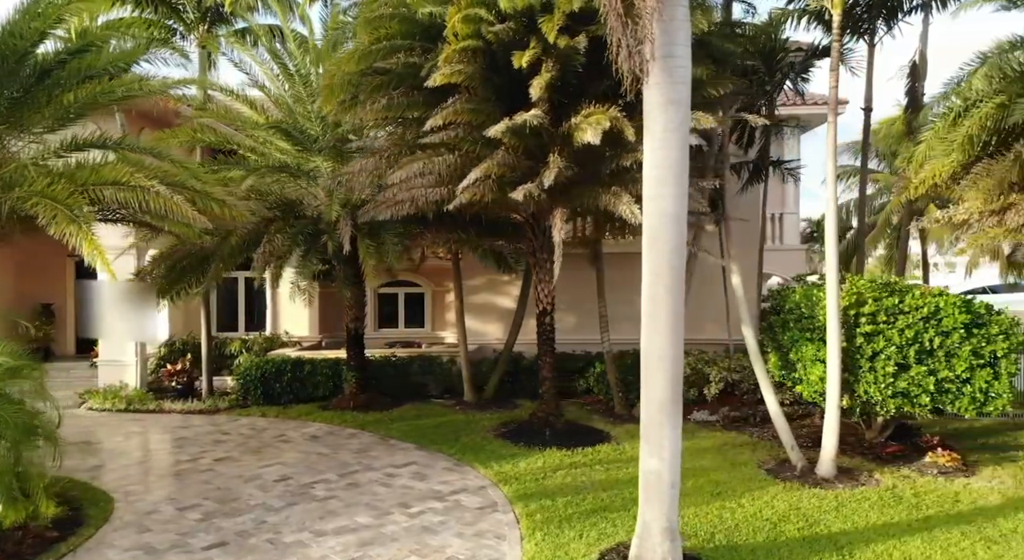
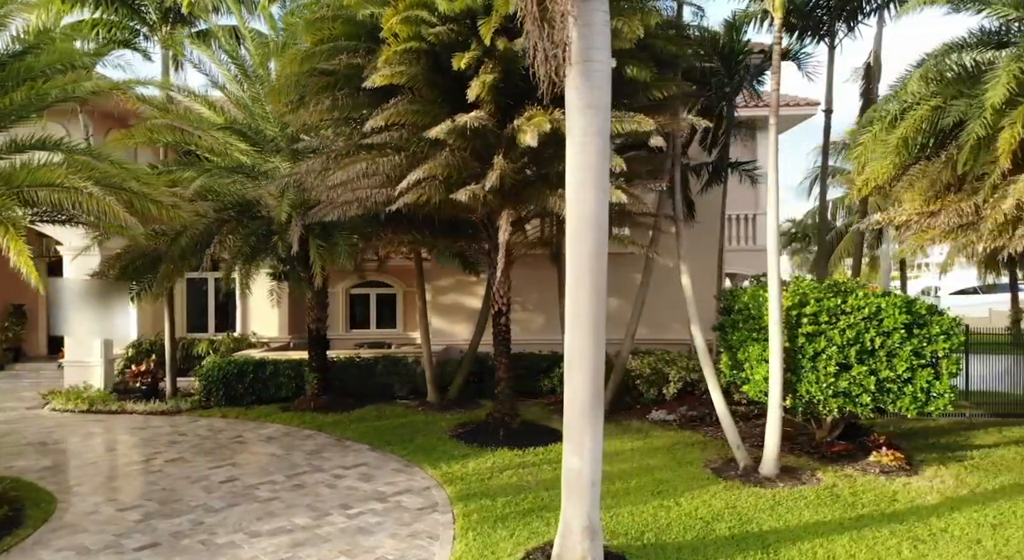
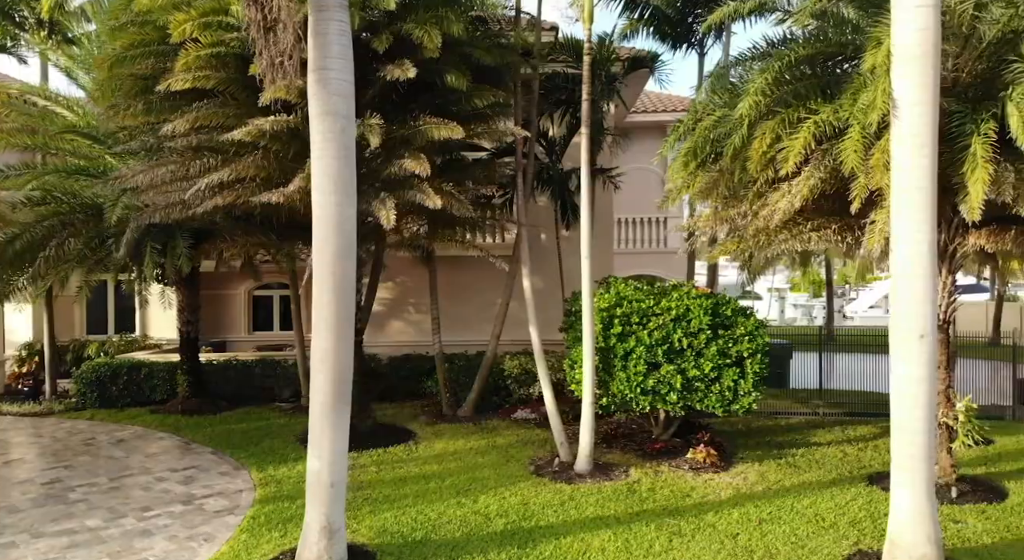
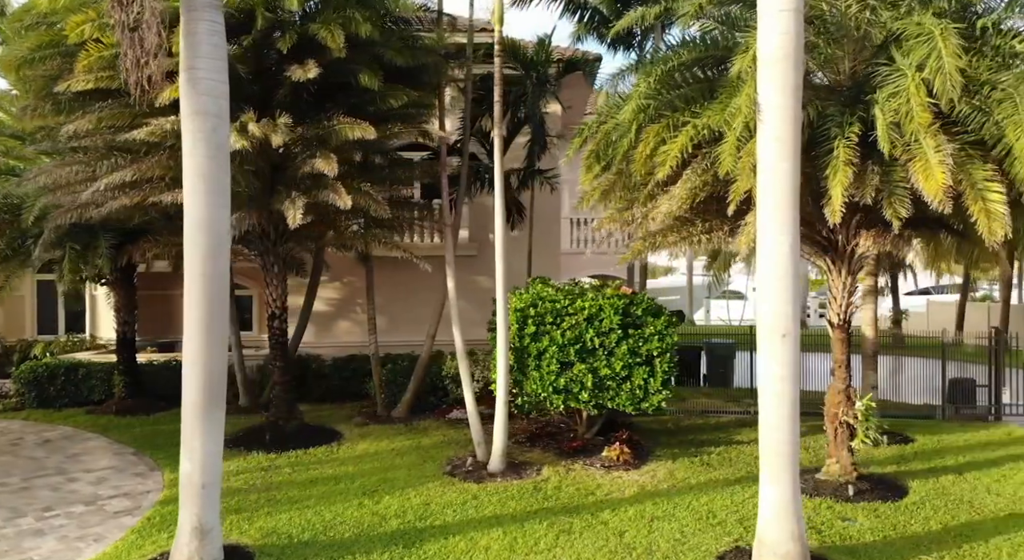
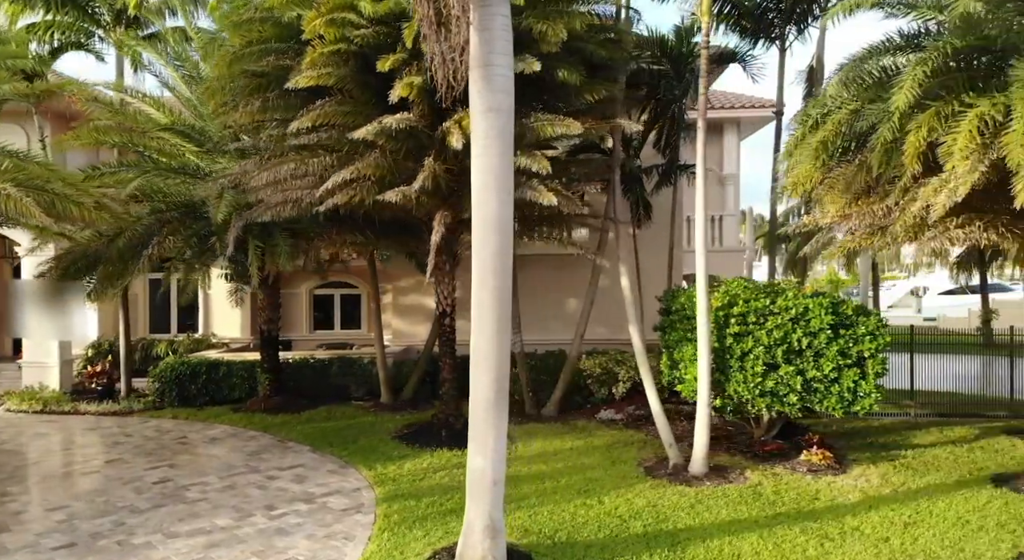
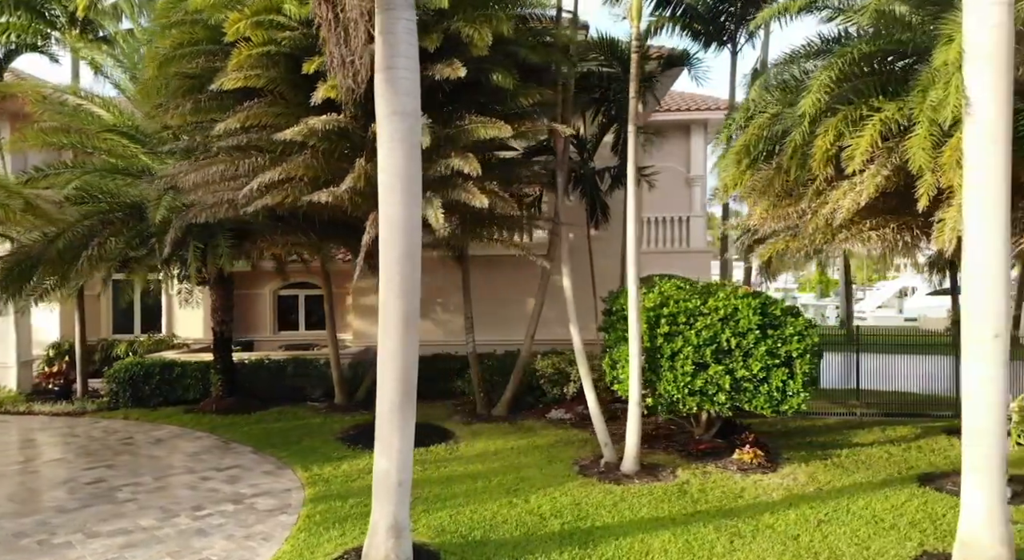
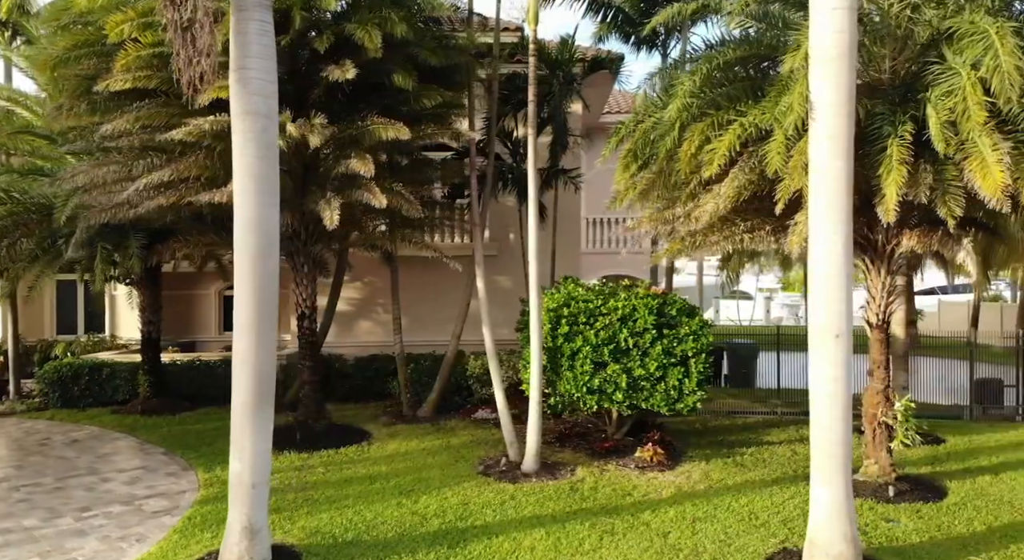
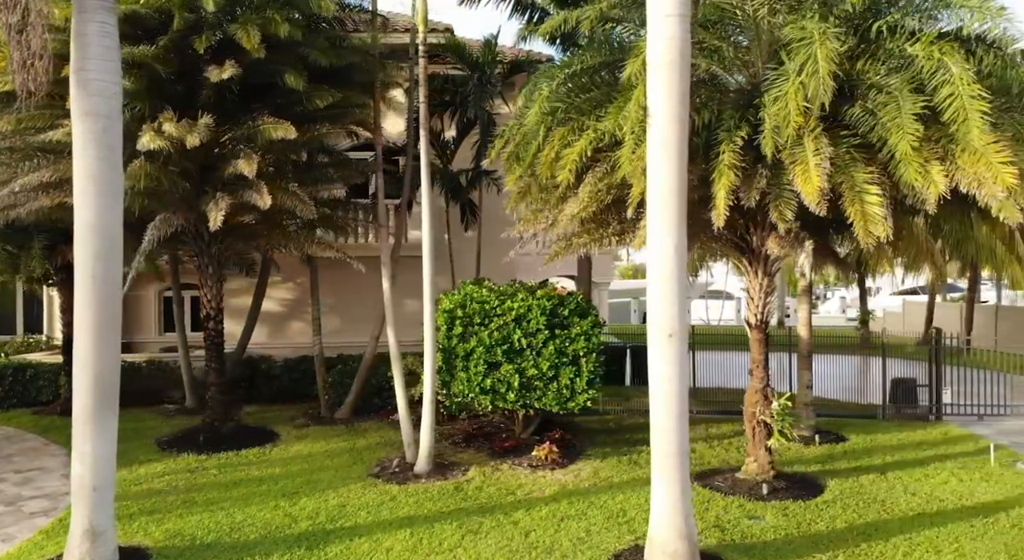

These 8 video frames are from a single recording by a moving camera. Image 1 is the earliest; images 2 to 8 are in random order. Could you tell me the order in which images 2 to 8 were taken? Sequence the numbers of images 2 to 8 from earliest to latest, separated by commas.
2, 5, 6, 3, 7, 4, 8
